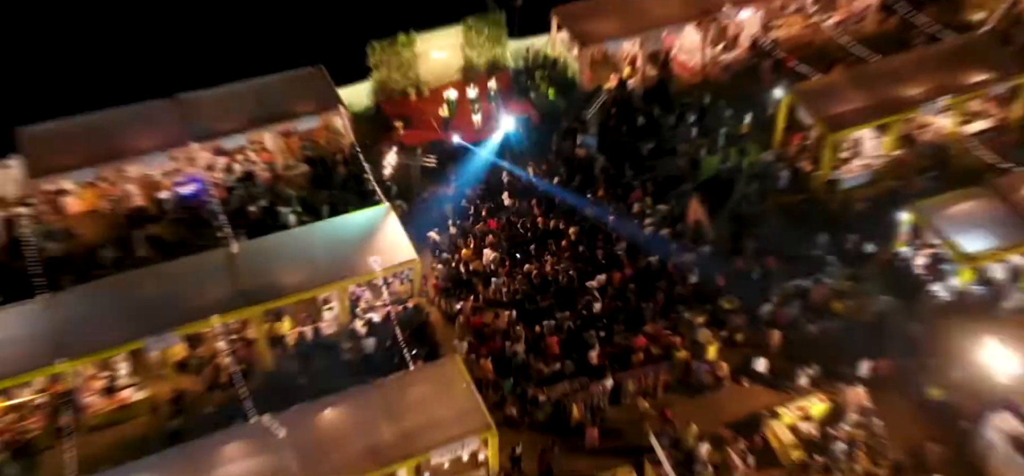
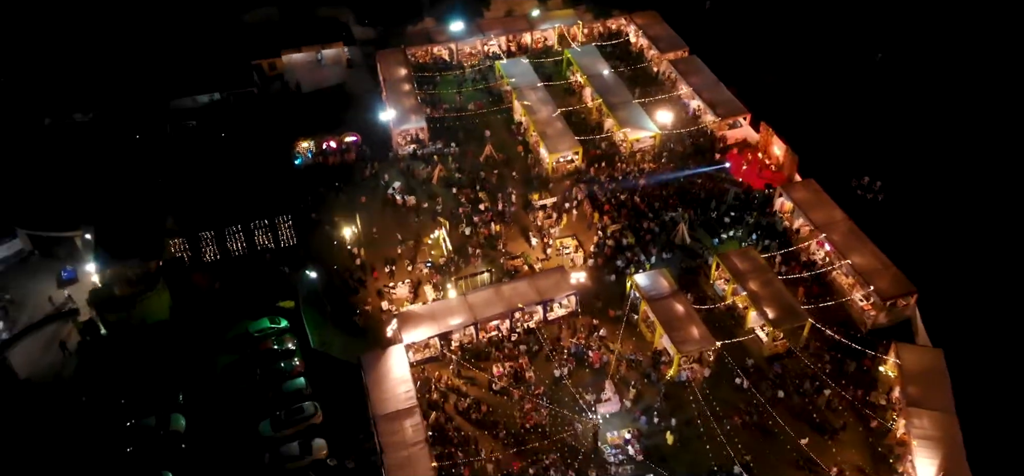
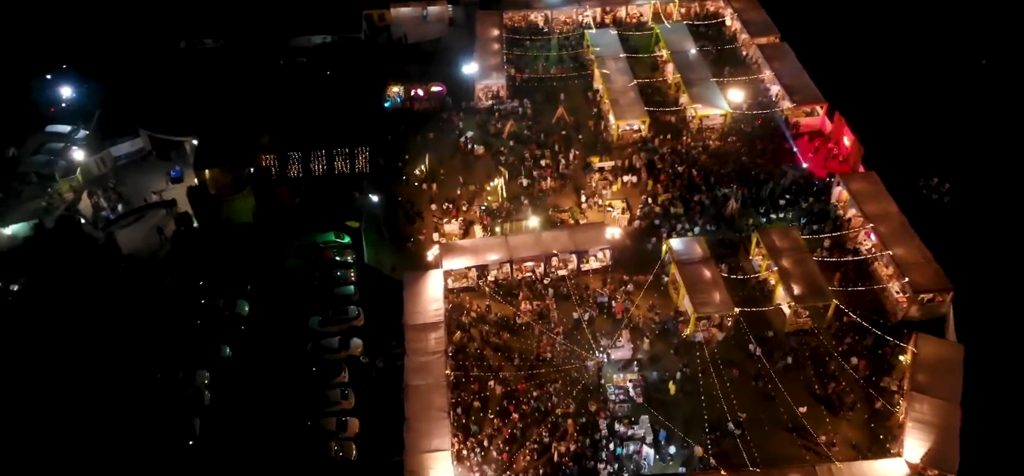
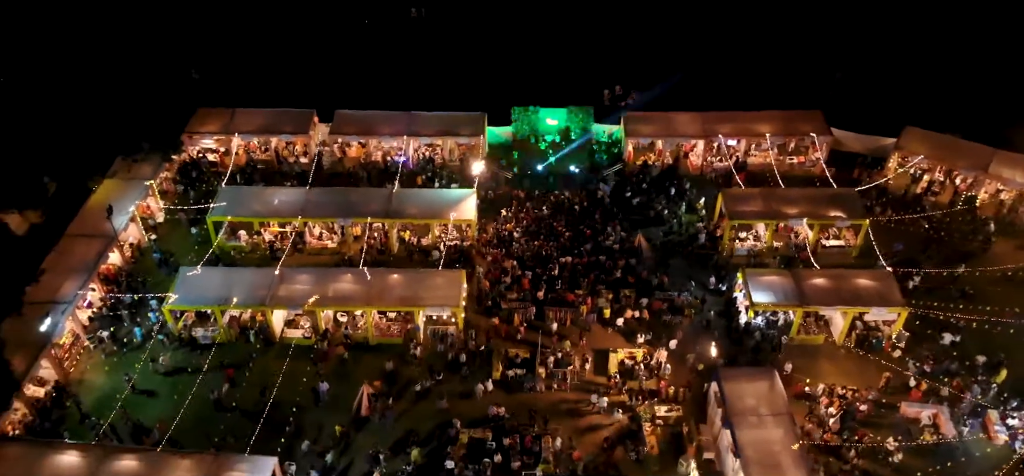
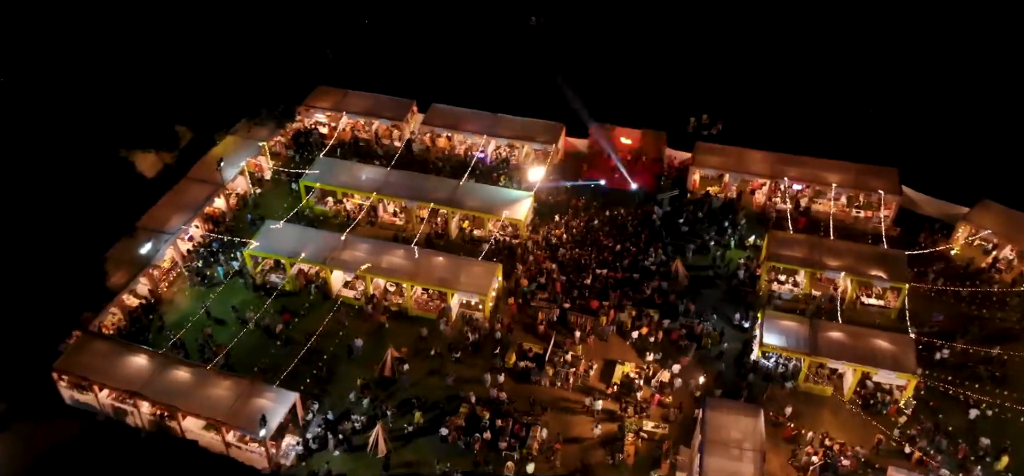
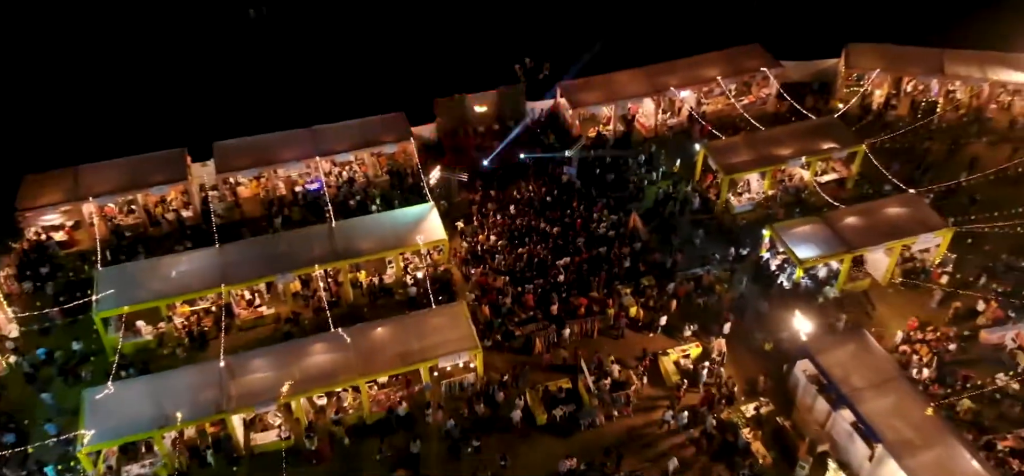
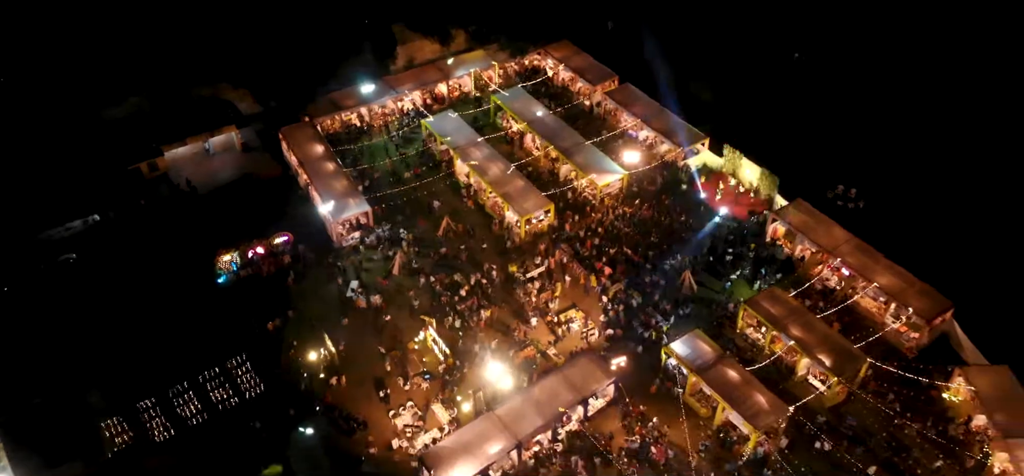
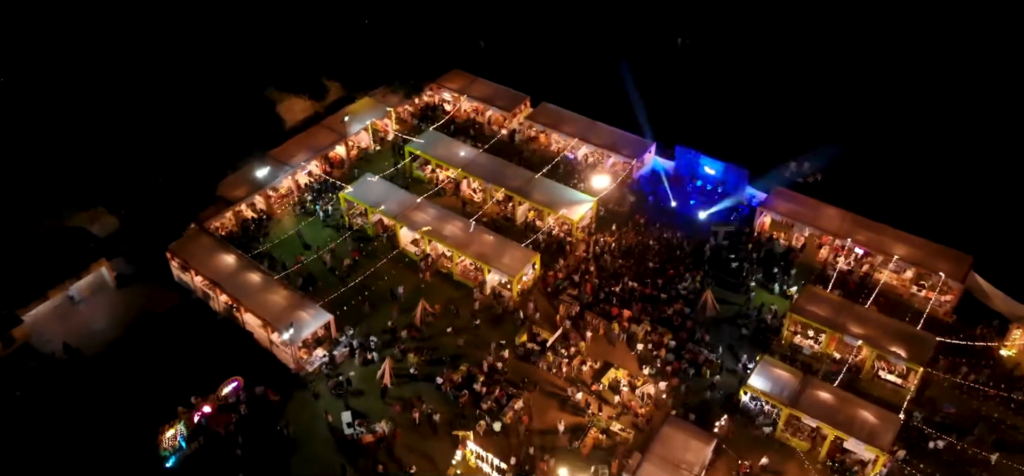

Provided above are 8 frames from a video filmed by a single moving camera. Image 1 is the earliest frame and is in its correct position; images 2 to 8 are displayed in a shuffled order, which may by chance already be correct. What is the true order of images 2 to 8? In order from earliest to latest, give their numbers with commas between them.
6, 4, 5, 8, 7, 2, 3
